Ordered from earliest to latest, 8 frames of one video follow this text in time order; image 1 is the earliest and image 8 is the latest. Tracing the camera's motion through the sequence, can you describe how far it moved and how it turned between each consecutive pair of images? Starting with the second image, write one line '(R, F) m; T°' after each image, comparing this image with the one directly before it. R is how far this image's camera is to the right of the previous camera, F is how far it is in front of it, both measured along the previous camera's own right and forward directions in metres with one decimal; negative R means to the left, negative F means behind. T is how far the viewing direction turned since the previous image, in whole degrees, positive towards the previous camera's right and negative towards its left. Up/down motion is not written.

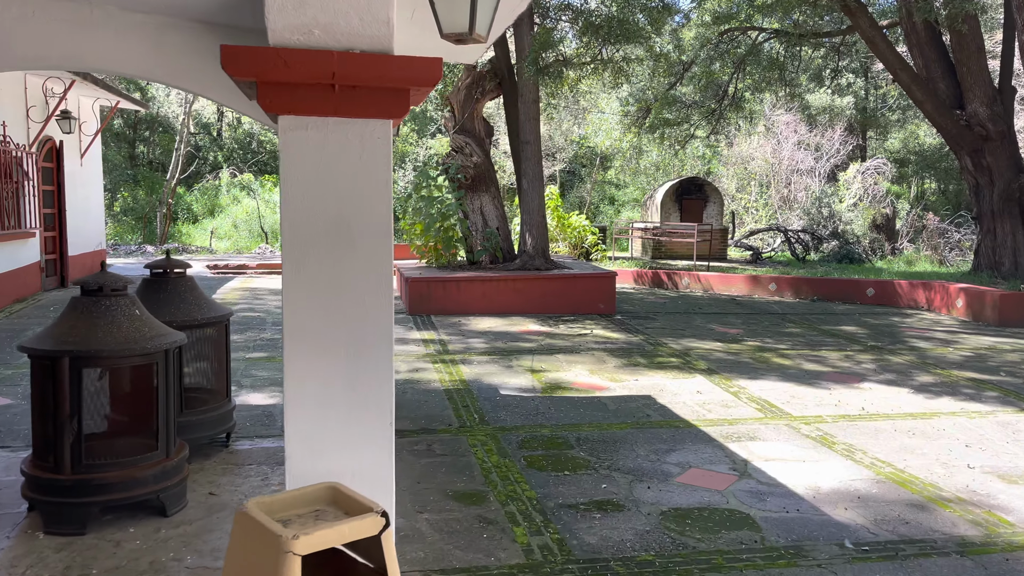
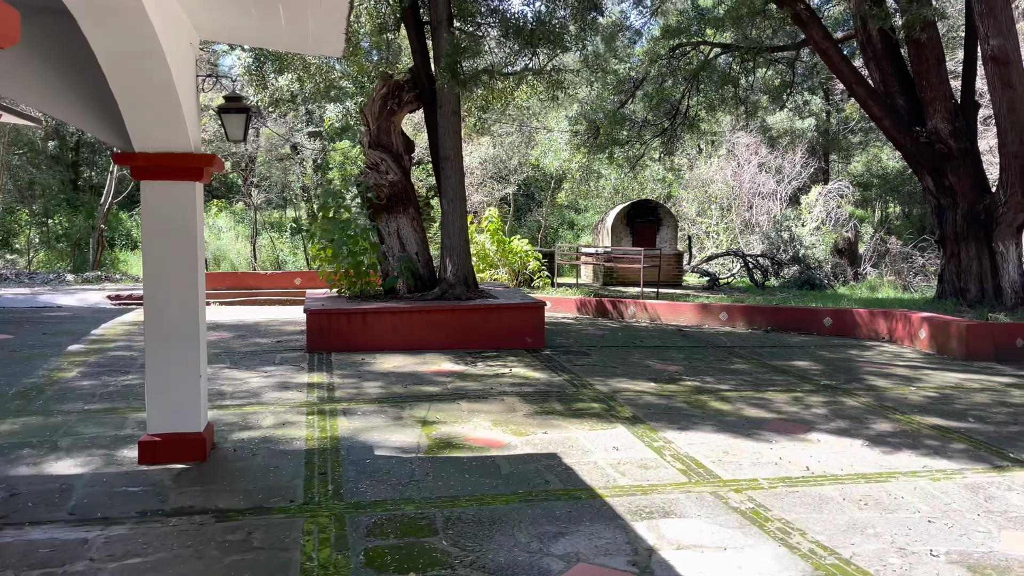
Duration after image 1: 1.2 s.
(+0.6, +0.9) m; +2°
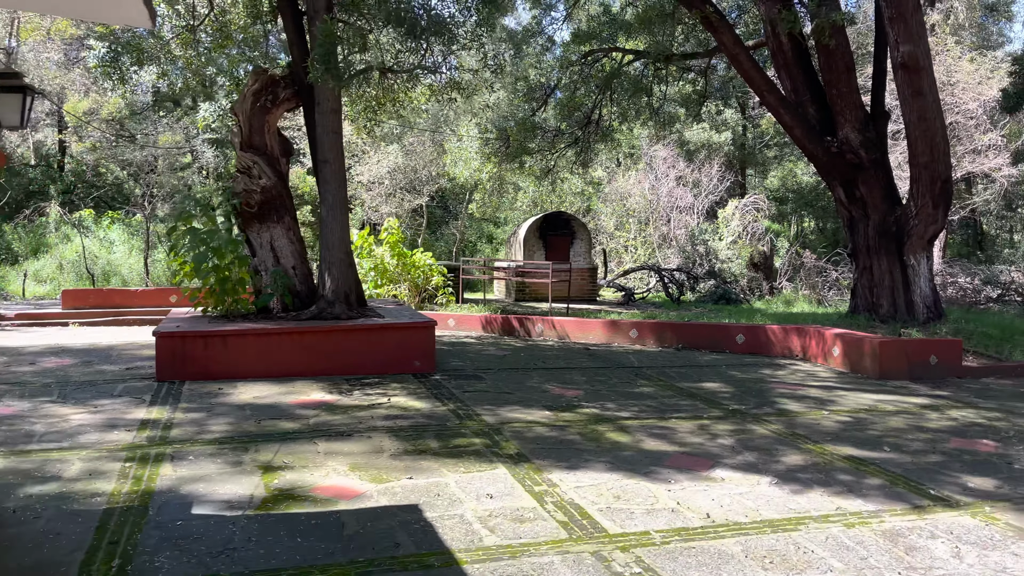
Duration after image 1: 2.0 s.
(+0.4, +0.7) m; +5°
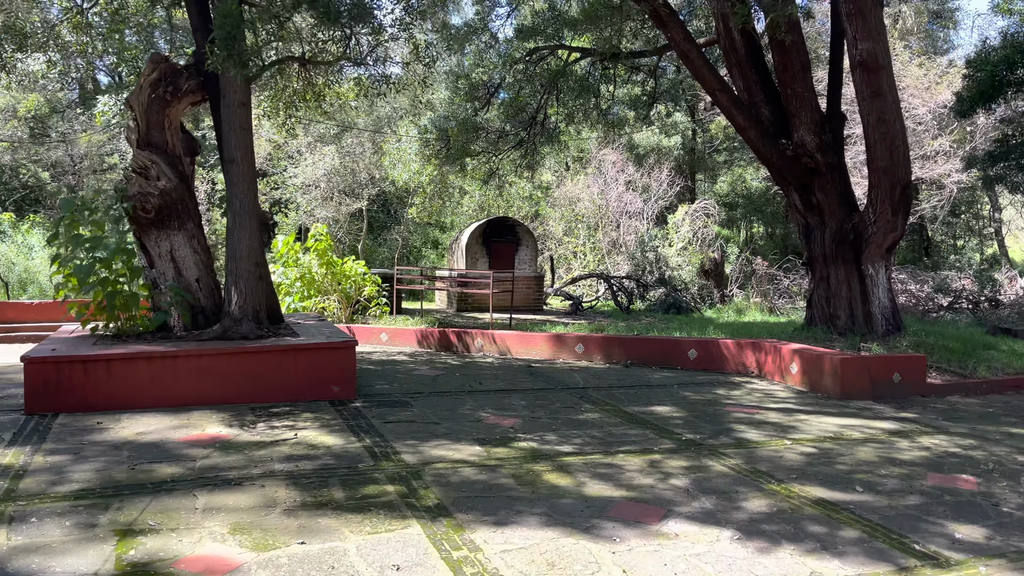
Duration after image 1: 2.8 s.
(+0.2, +0.7) m; +3°
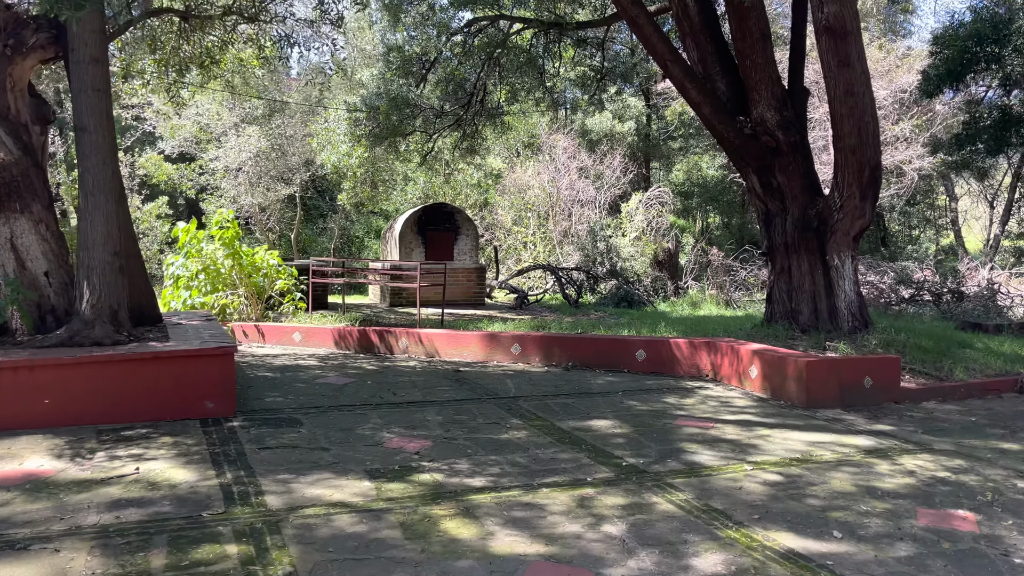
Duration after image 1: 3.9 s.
(+0.3, +1.0) m; +3°
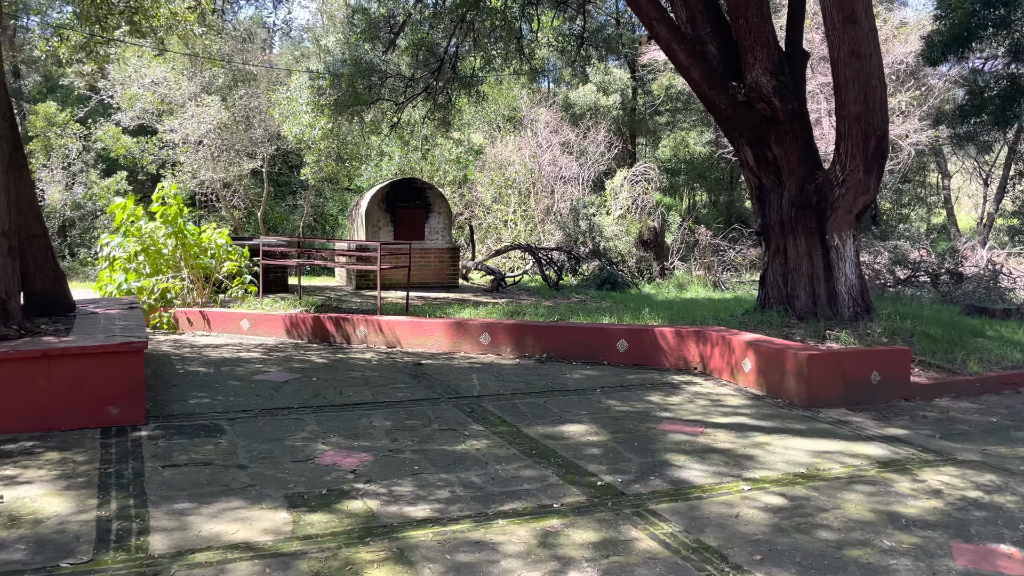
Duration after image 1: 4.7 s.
(+0.2, +0.8) m; +1°
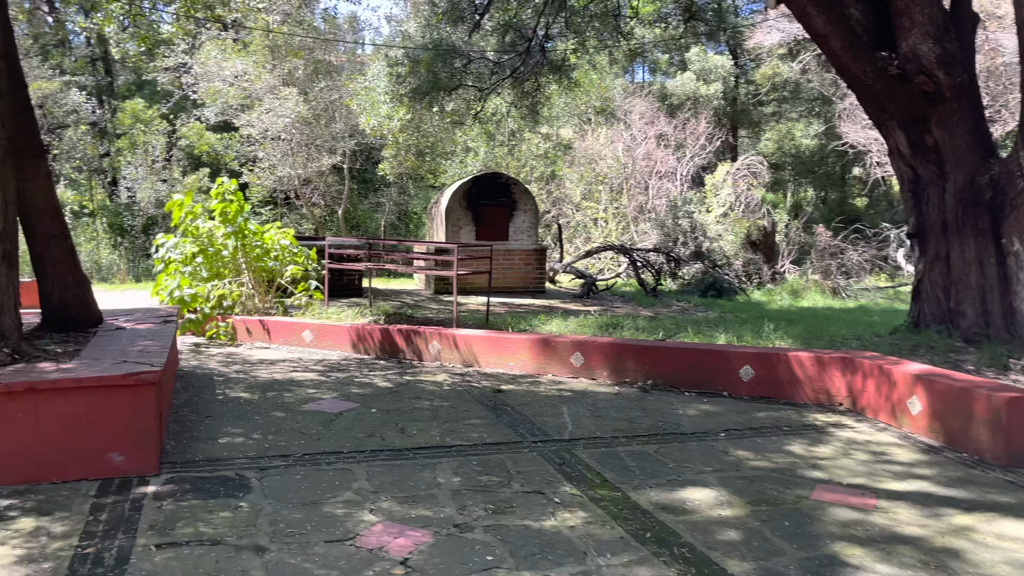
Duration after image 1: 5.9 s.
(-0.1, +1.1) m; -6°
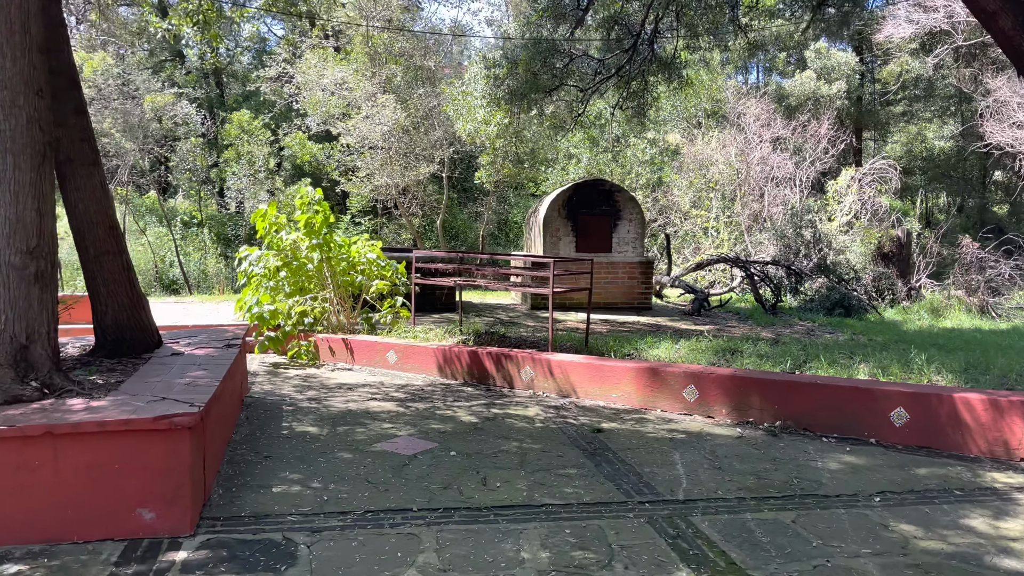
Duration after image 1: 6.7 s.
(0.0, +0.7) m; -7°
